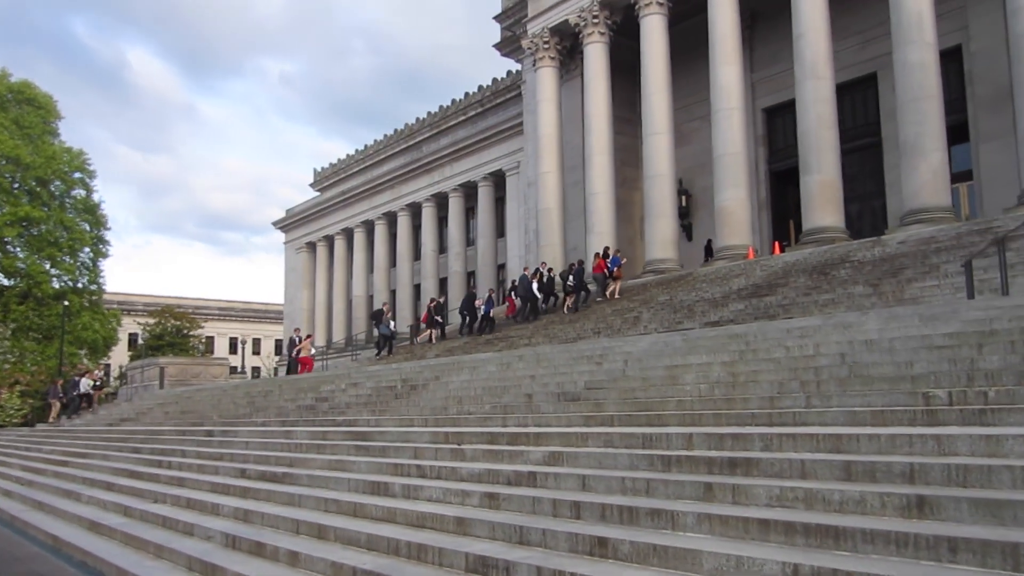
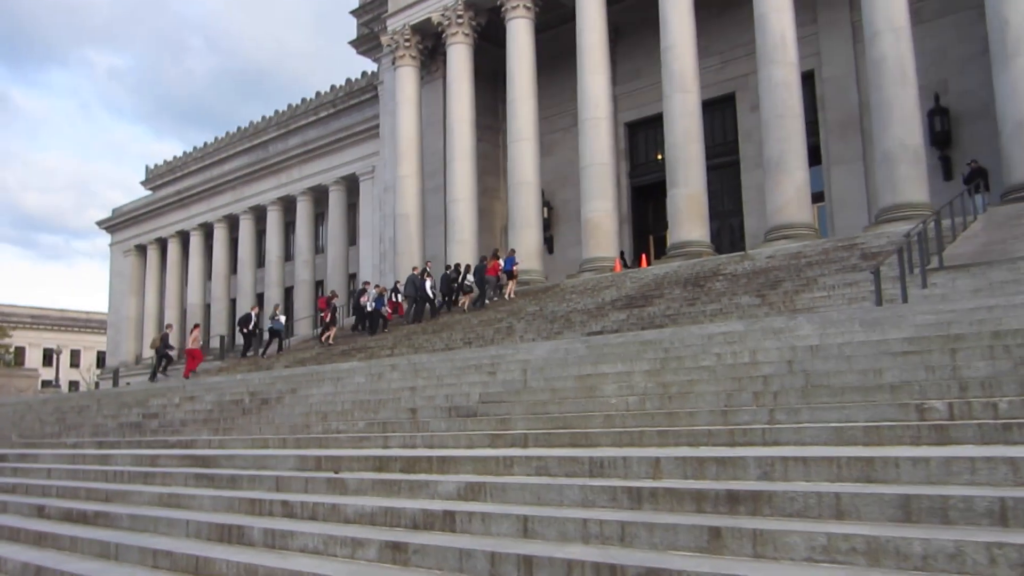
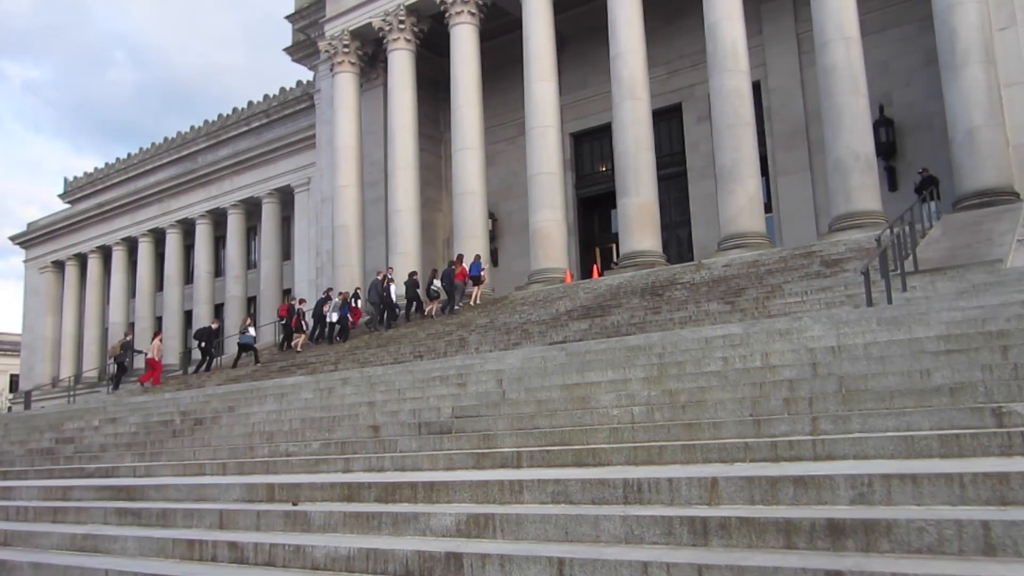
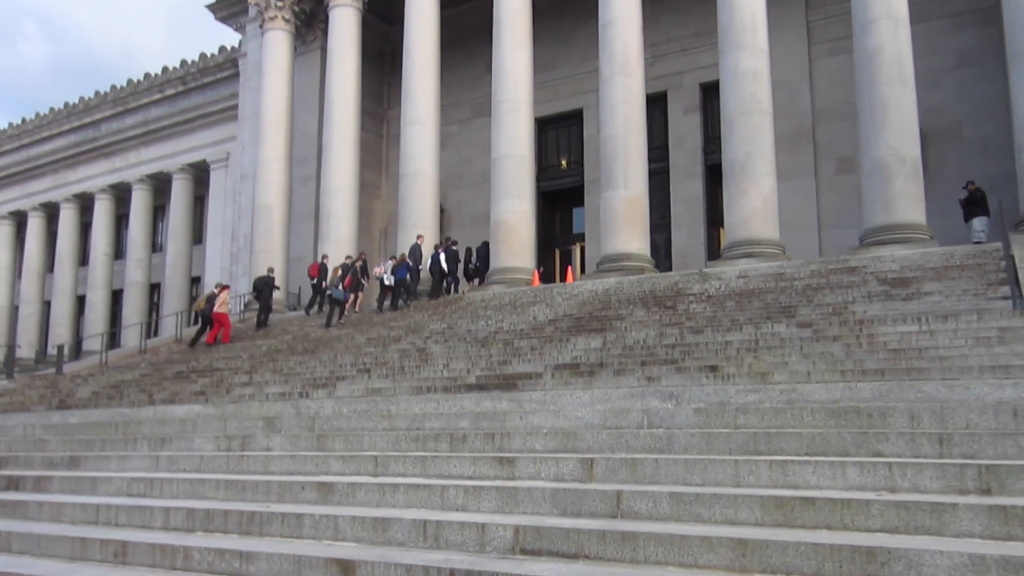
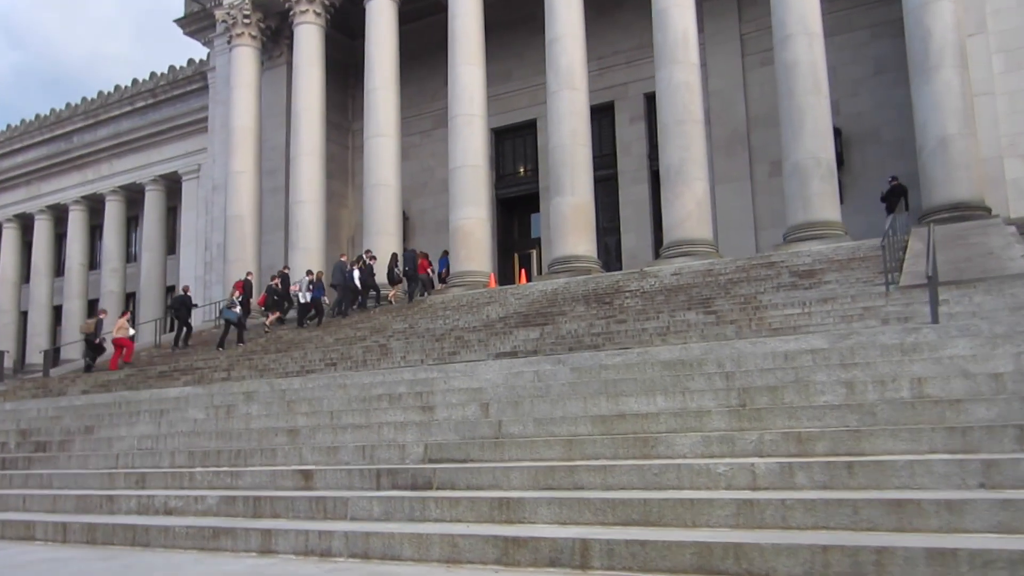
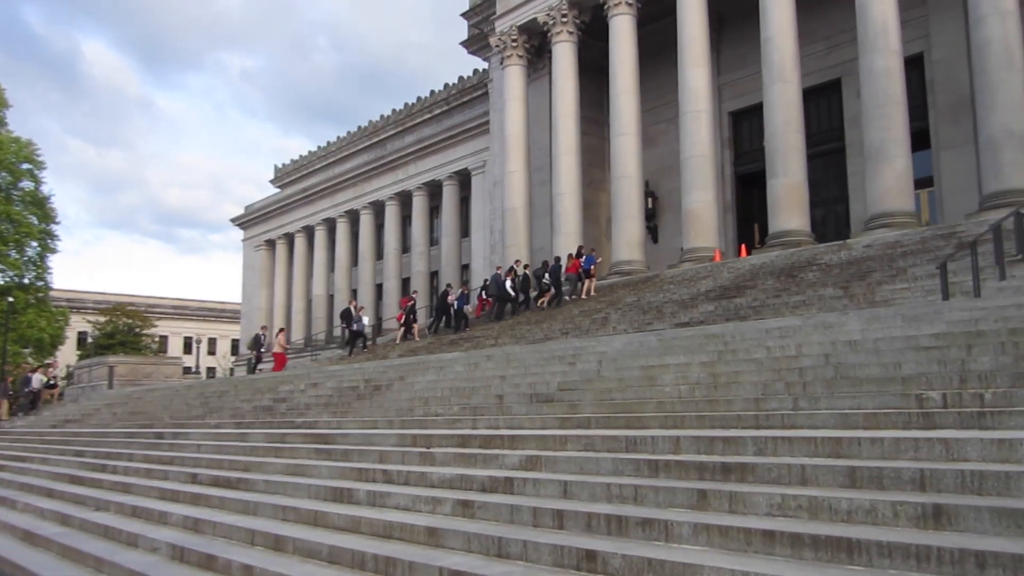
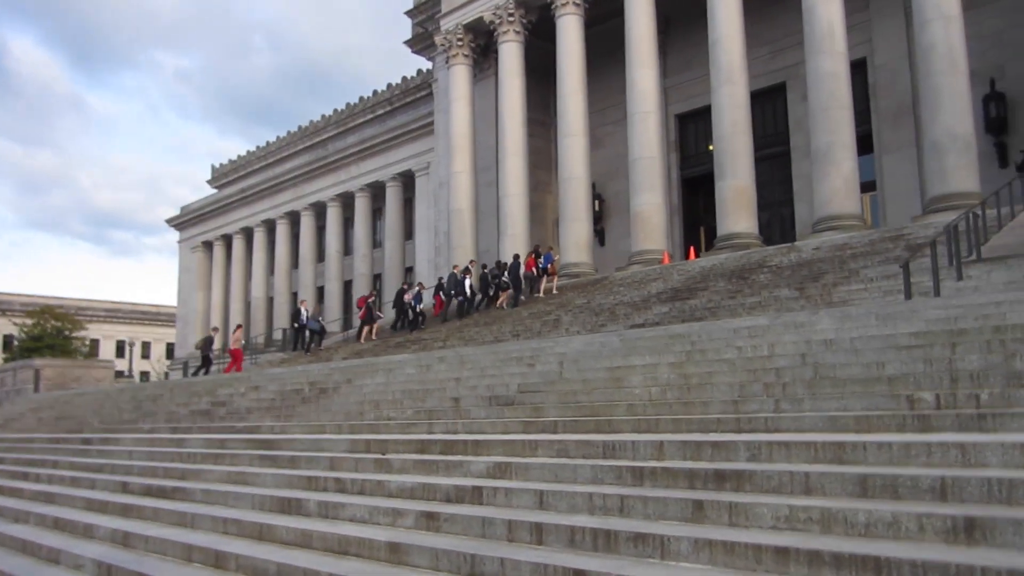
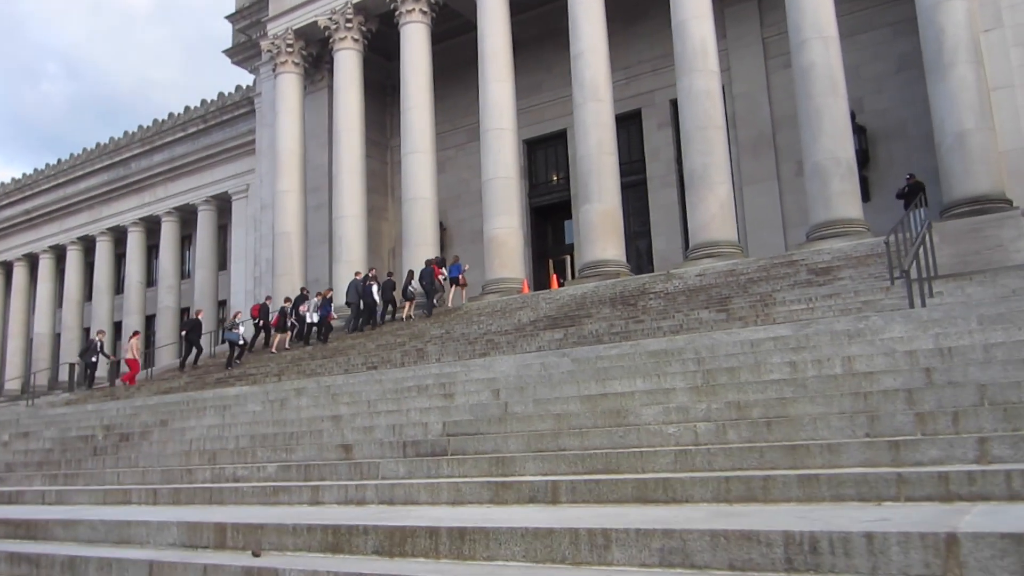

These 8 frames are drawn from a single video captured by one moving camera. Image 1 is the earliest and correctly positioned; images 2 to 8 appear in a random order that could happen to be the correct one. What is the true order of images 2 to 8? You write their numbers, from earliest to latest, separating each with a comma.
6, 7, 2, 3, 8, 5, 4
